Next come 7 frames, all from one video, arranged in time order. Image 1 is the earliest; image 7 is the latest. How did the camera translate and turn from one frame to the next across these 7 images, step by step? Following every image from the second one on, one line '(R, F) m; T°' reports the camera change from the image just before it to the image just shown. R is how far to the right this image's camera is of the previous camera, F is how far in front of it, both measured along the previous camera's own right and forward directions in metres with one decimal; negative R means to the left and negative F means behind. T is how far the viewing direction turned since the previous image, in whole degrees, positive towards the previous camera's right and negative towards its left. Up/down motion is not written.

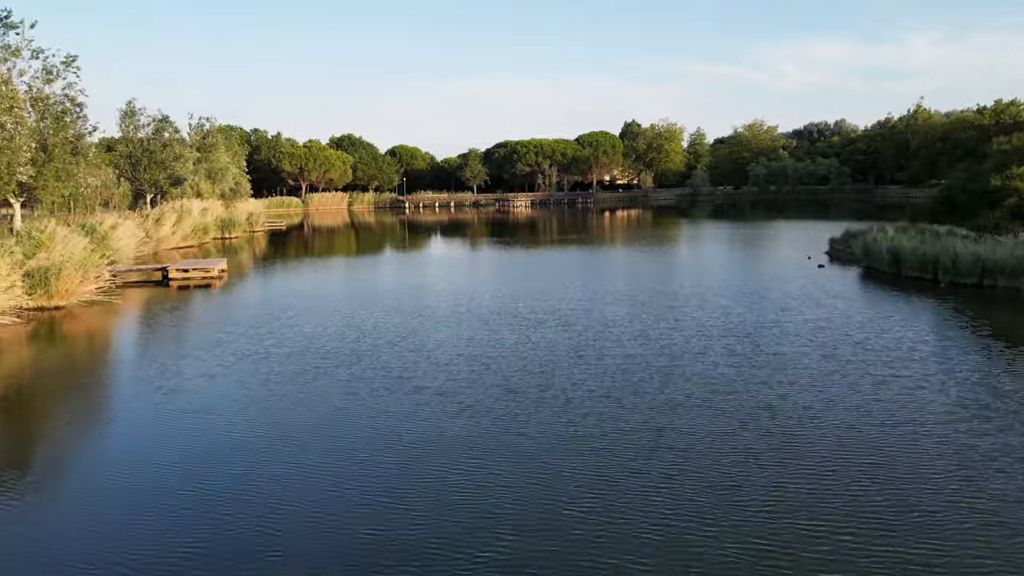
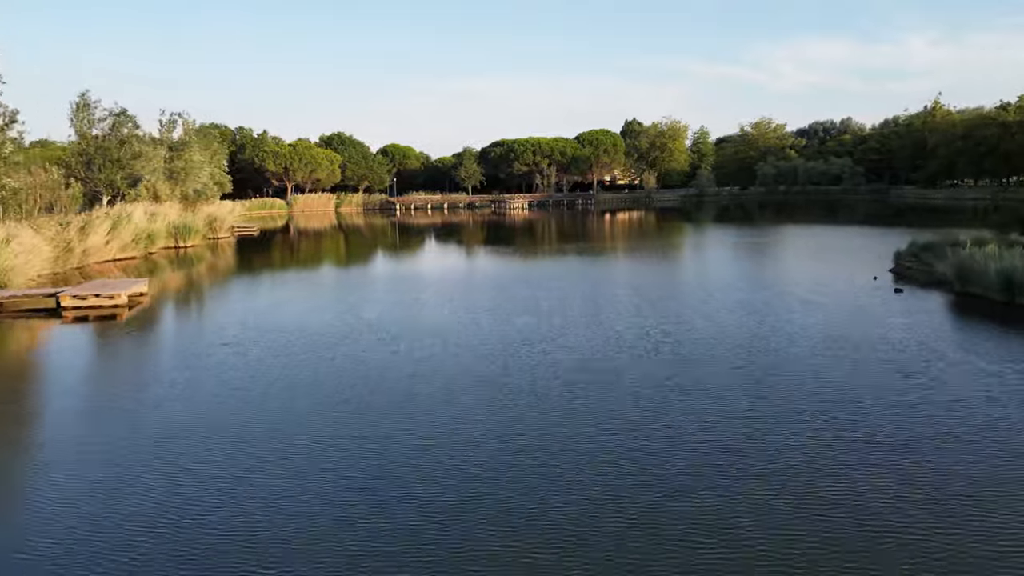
(+0.1, +2.3) m; 0°
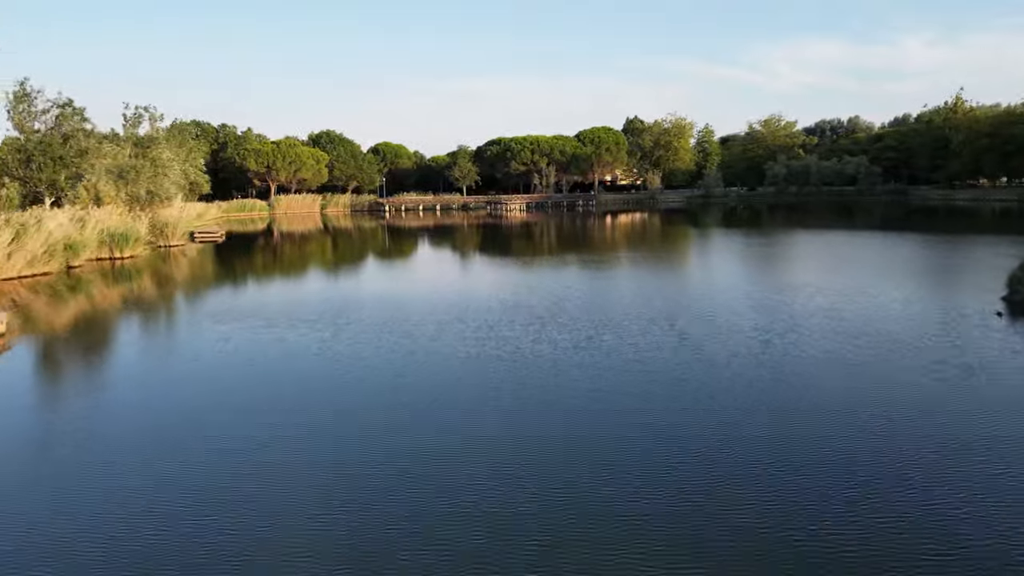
(+0.1, +2.4) m; 0°
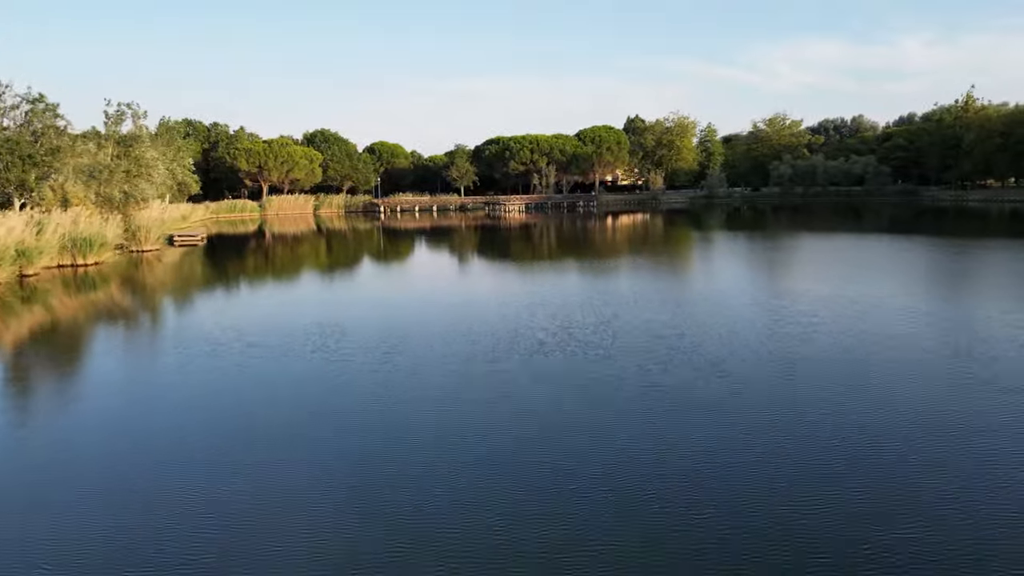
(+0.1, +1.1) m; 0°
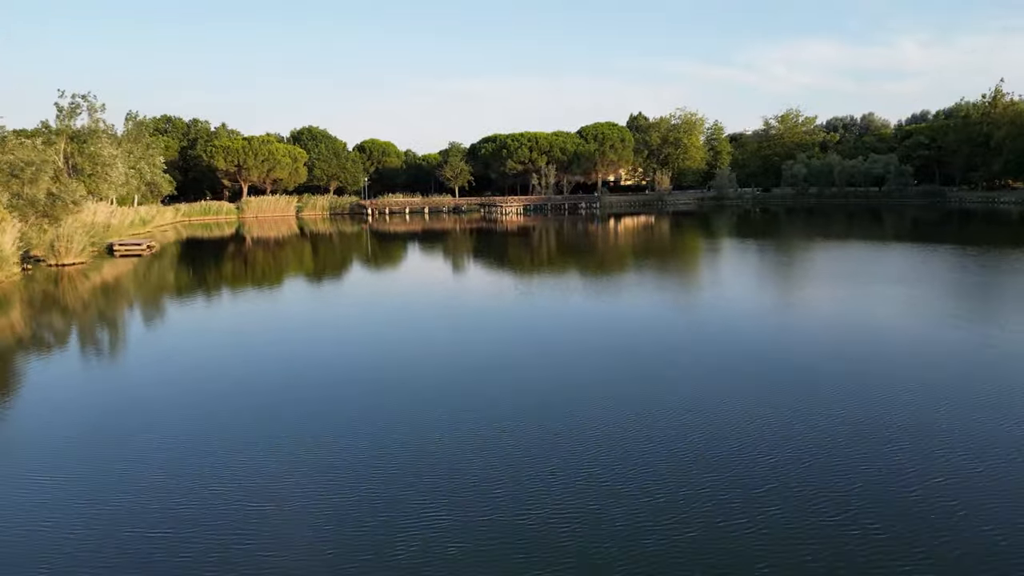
(+0.1, +2.5) m; 0°
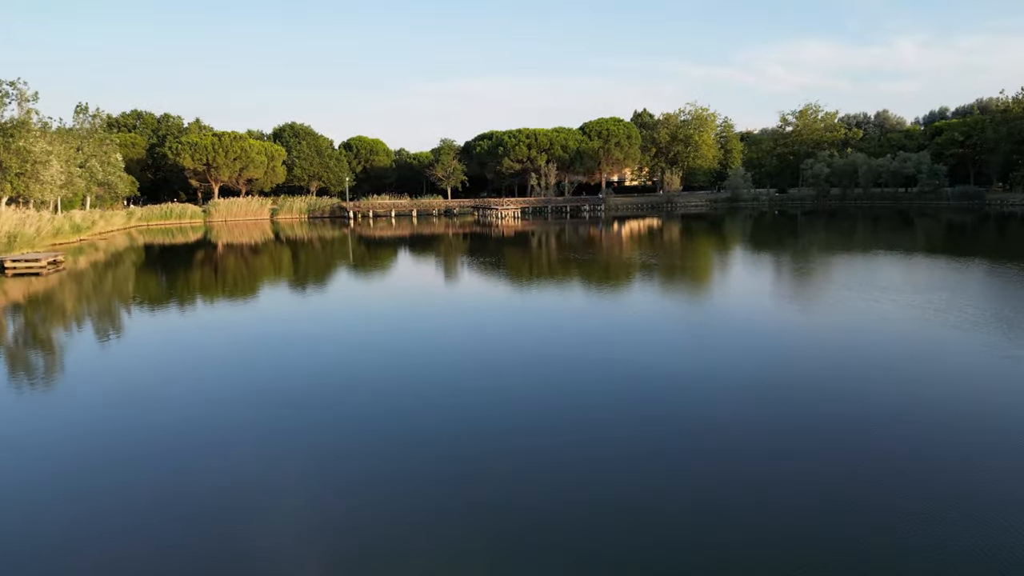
(+0.1, +3.2) m; 0°
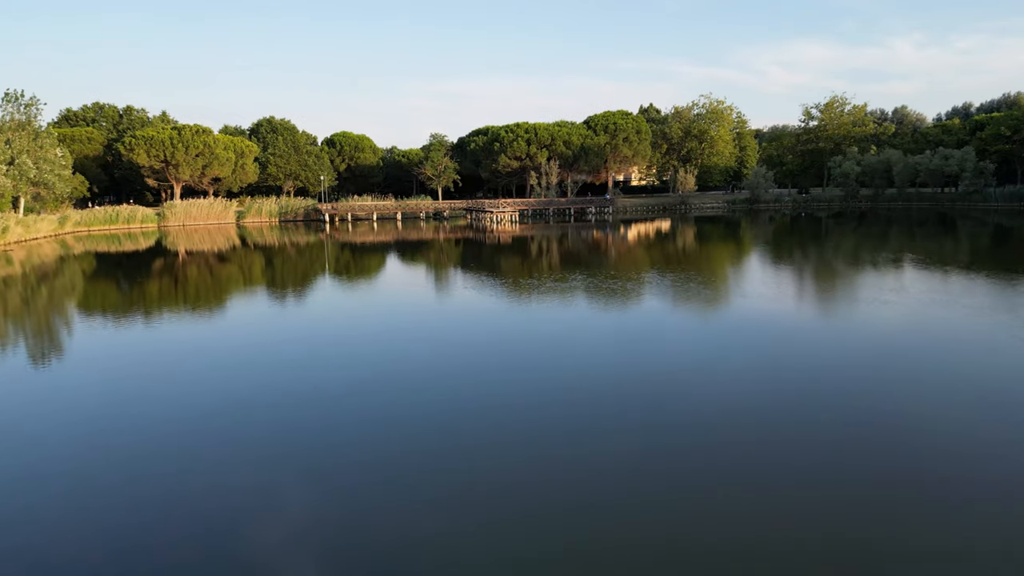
(+0.1, +3.6) m; 0°
